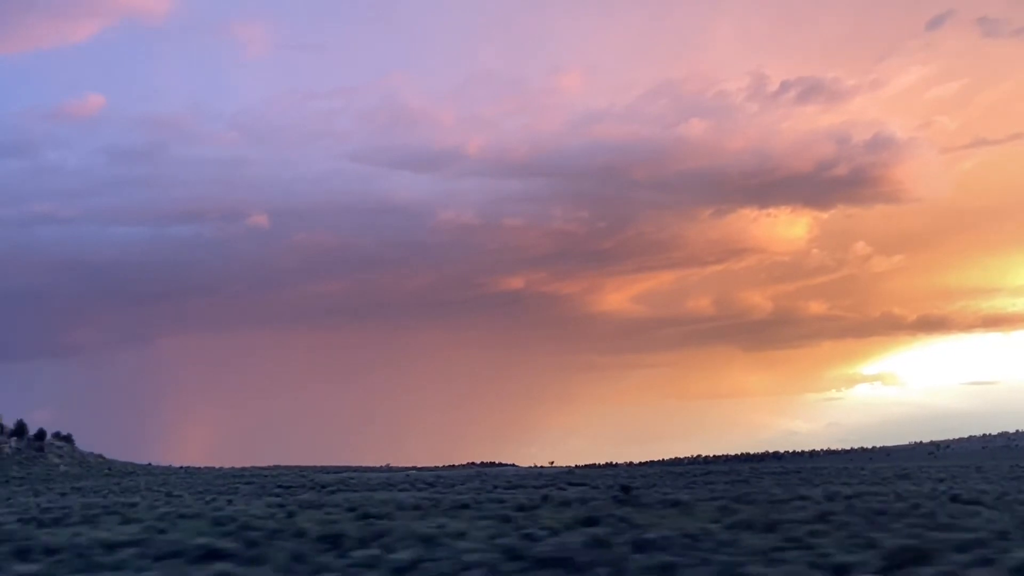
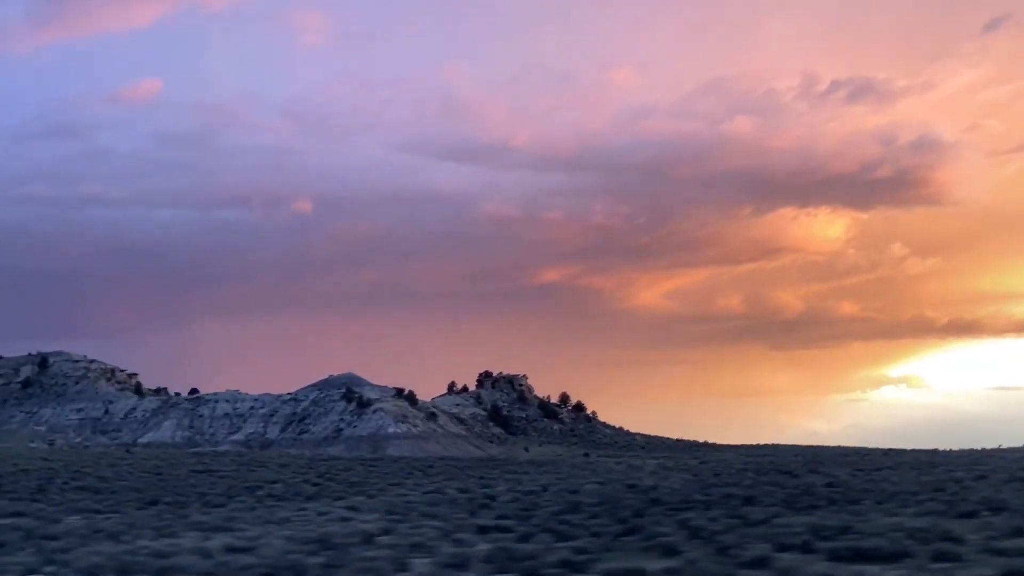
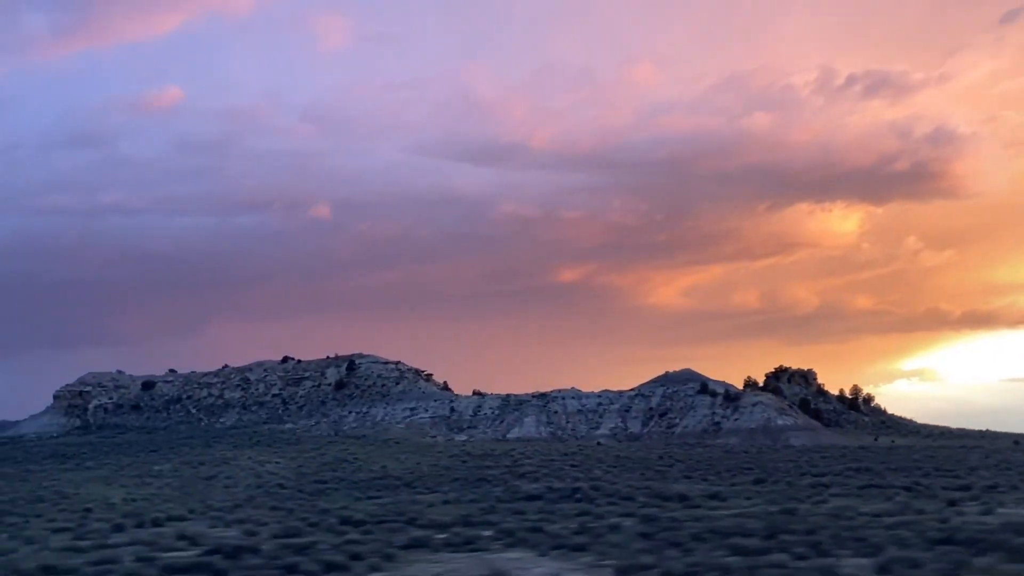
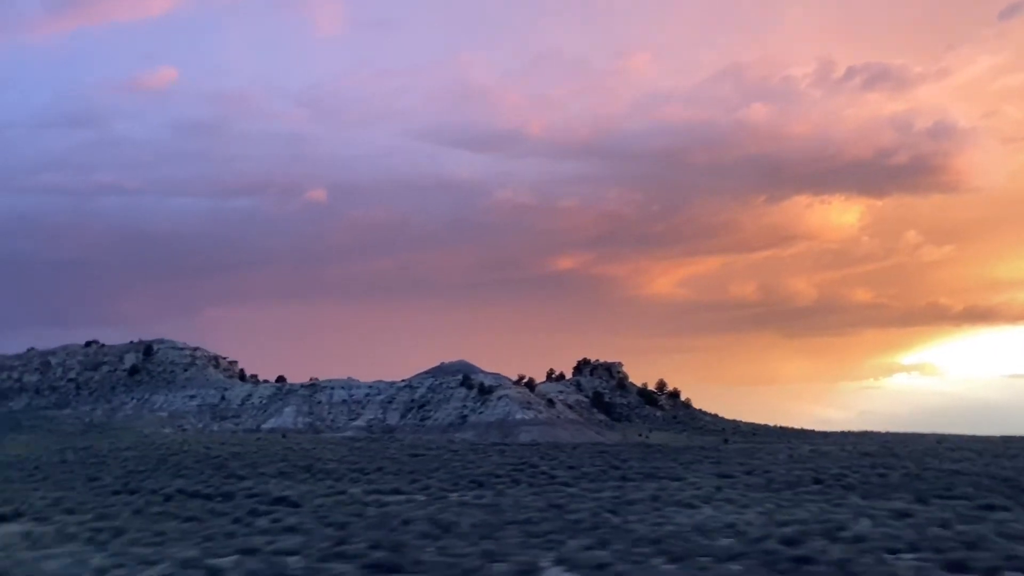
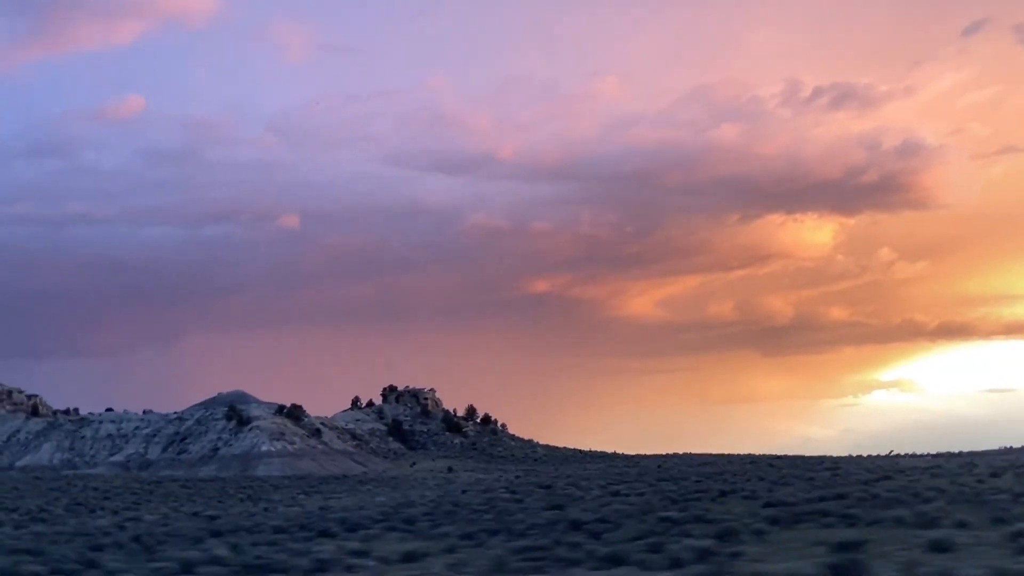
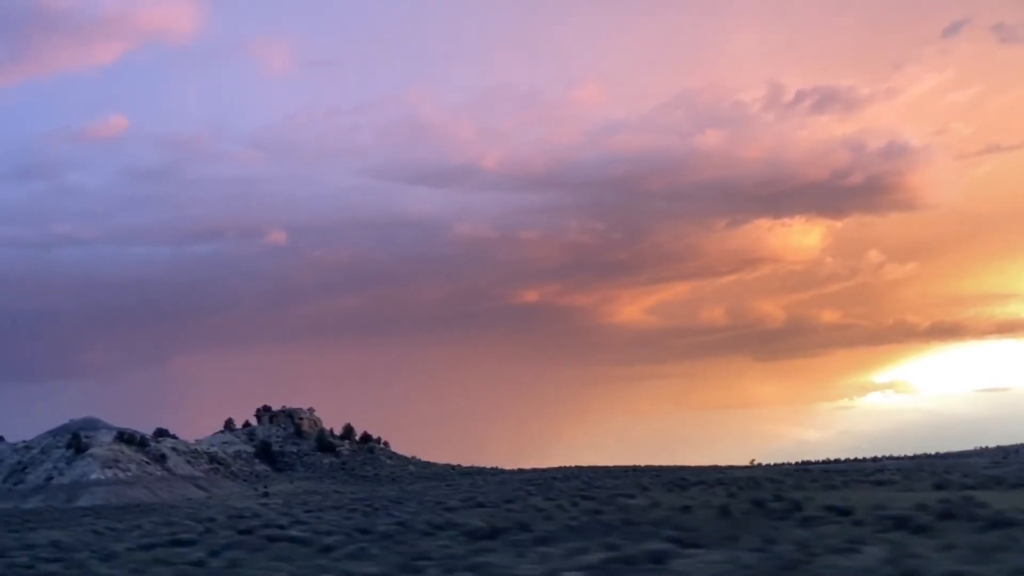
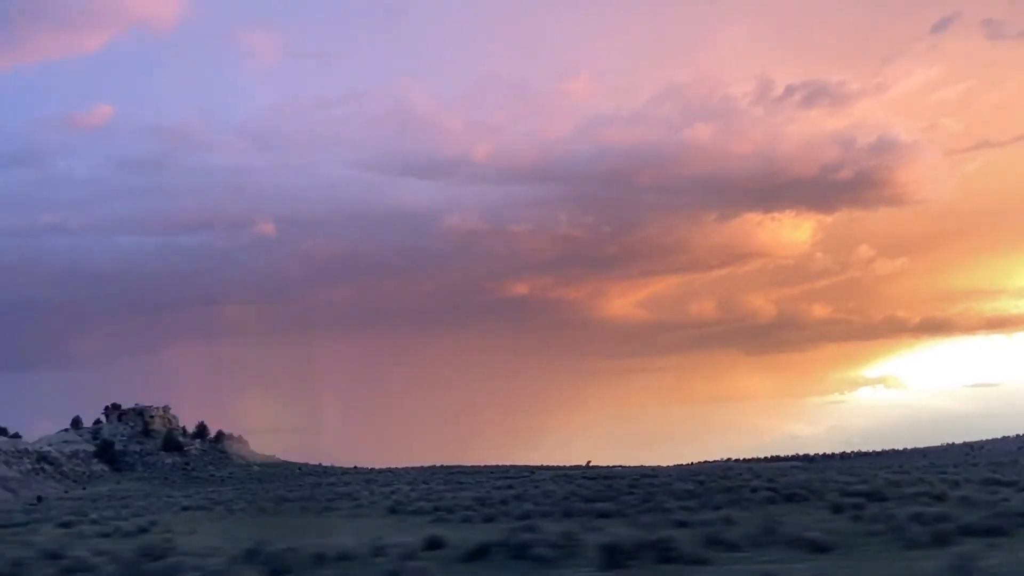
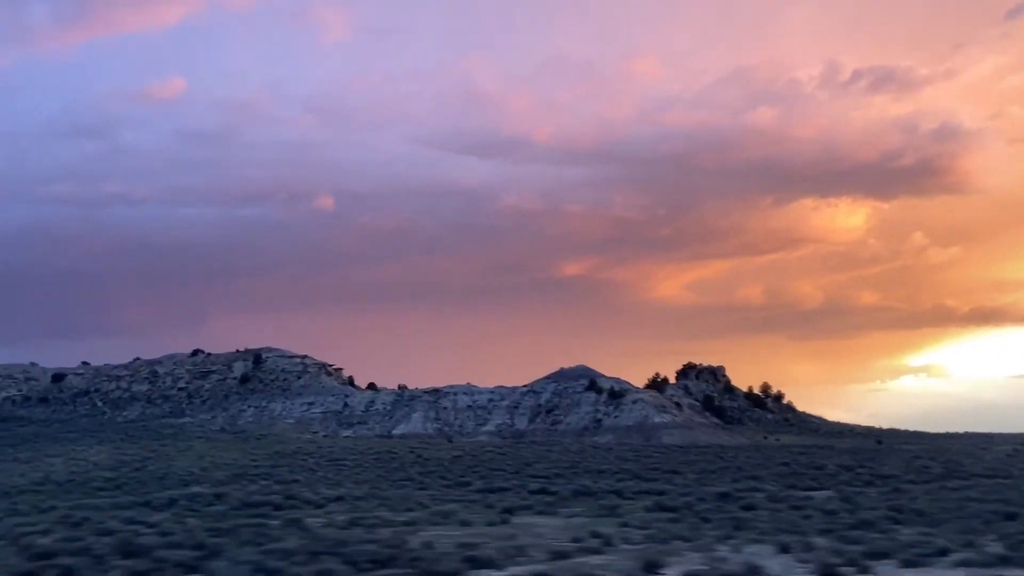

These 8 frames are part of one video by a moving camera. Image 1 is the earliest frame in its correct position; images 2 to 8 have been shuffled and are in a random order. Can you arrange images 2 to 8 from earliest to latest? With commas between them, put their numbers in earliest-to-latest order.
7, 6, 5, 2, 4, 8, 3
